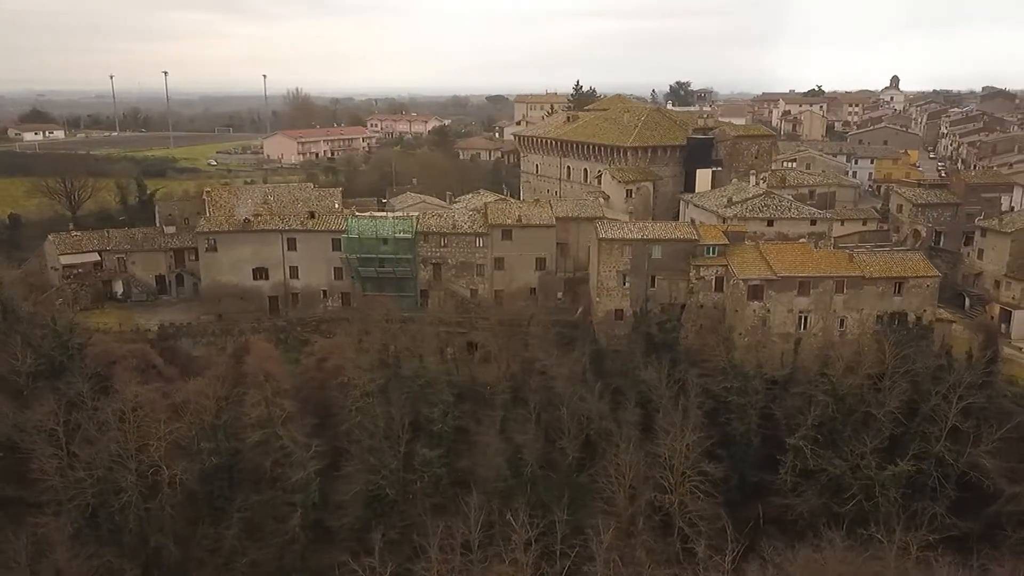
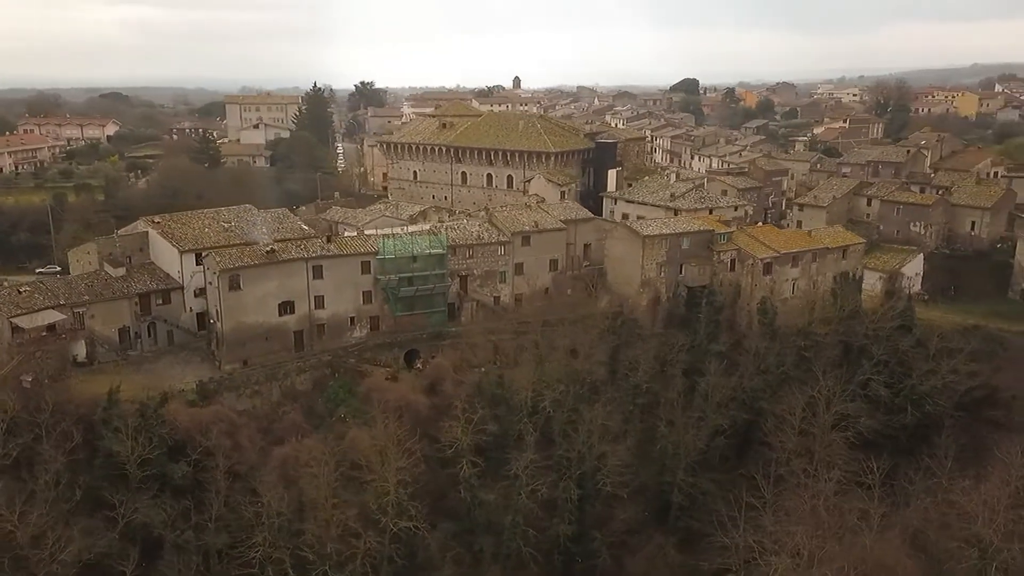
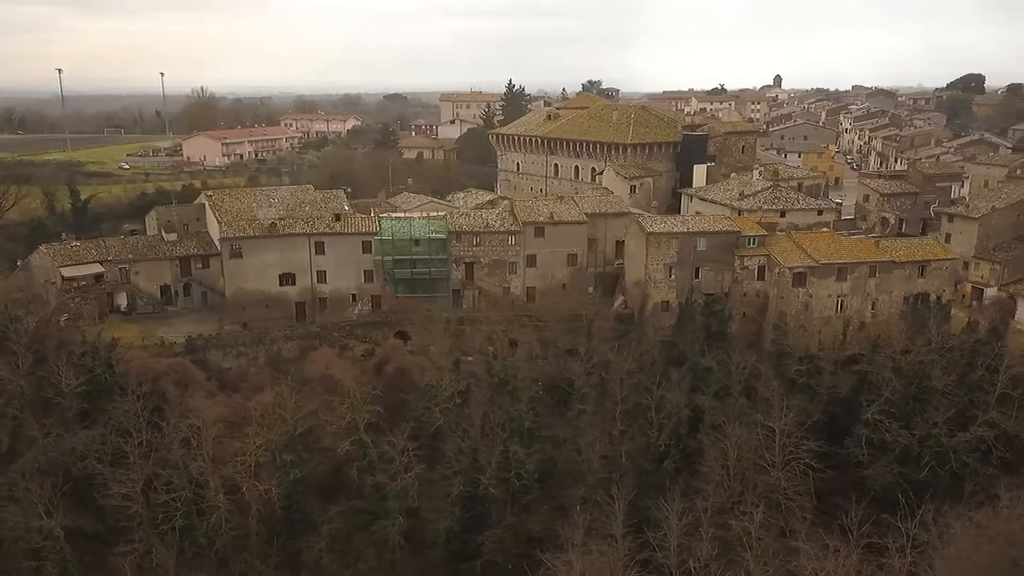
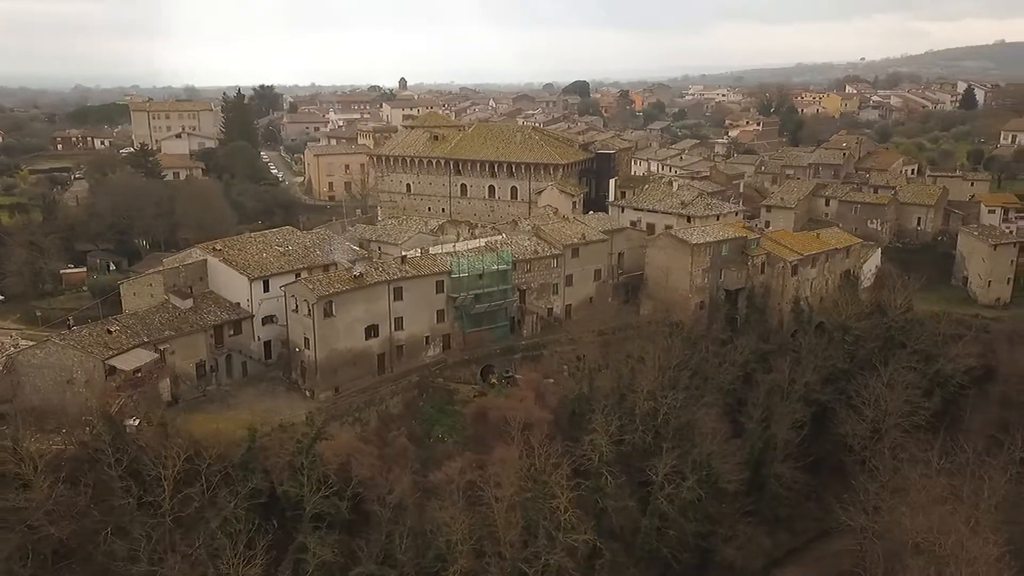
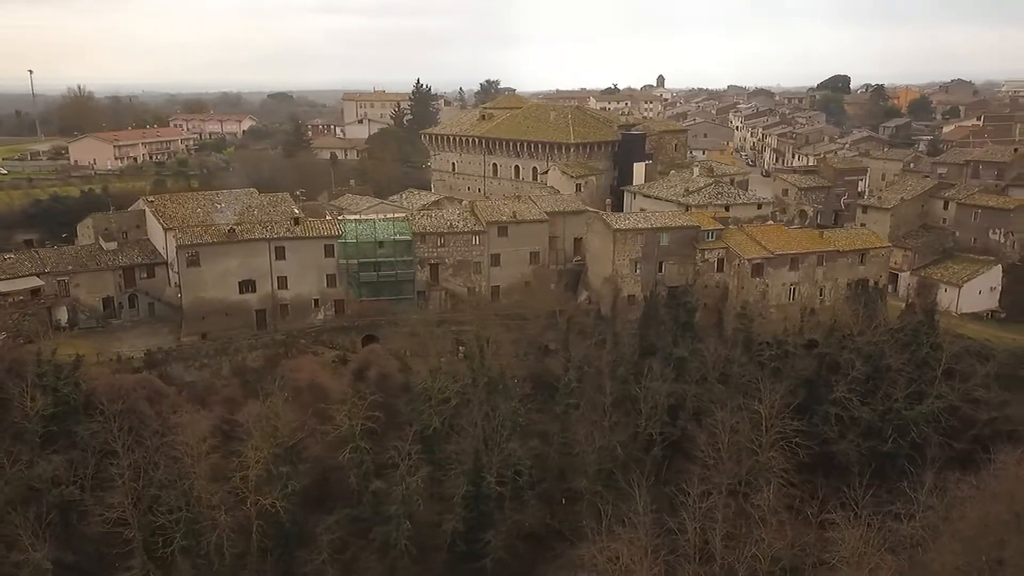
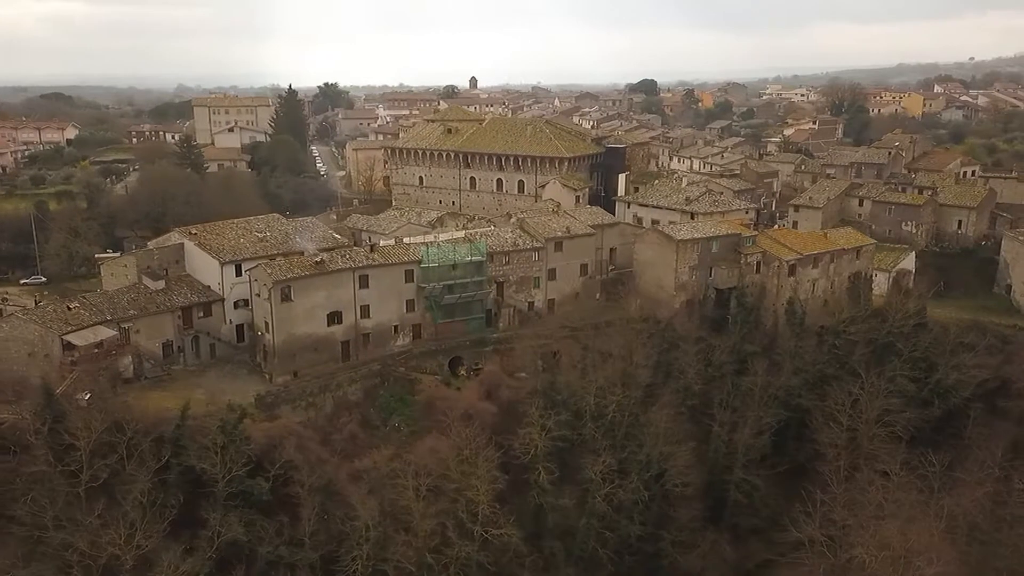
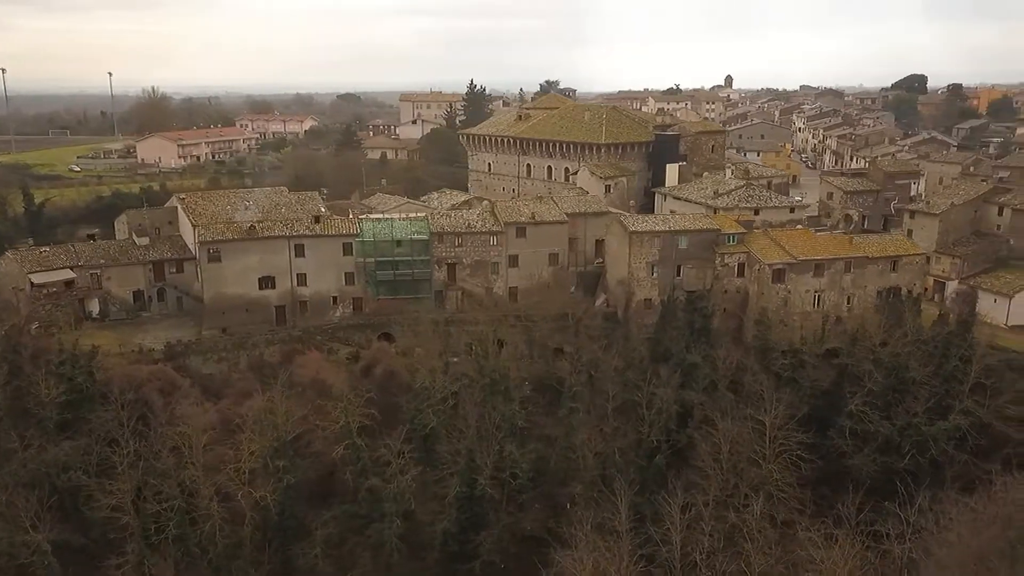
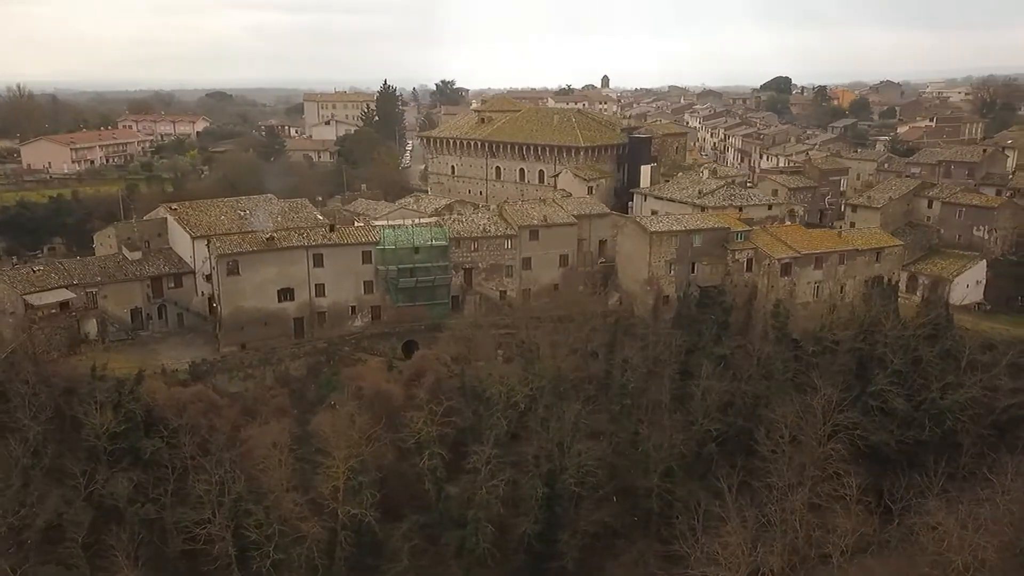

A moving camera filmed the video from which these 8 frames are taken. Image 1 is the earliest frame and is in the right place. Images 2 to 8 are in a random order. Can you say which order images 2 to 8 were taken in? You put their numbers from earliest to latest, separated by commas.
3, 7, 5, 8, 2, 6, 4
